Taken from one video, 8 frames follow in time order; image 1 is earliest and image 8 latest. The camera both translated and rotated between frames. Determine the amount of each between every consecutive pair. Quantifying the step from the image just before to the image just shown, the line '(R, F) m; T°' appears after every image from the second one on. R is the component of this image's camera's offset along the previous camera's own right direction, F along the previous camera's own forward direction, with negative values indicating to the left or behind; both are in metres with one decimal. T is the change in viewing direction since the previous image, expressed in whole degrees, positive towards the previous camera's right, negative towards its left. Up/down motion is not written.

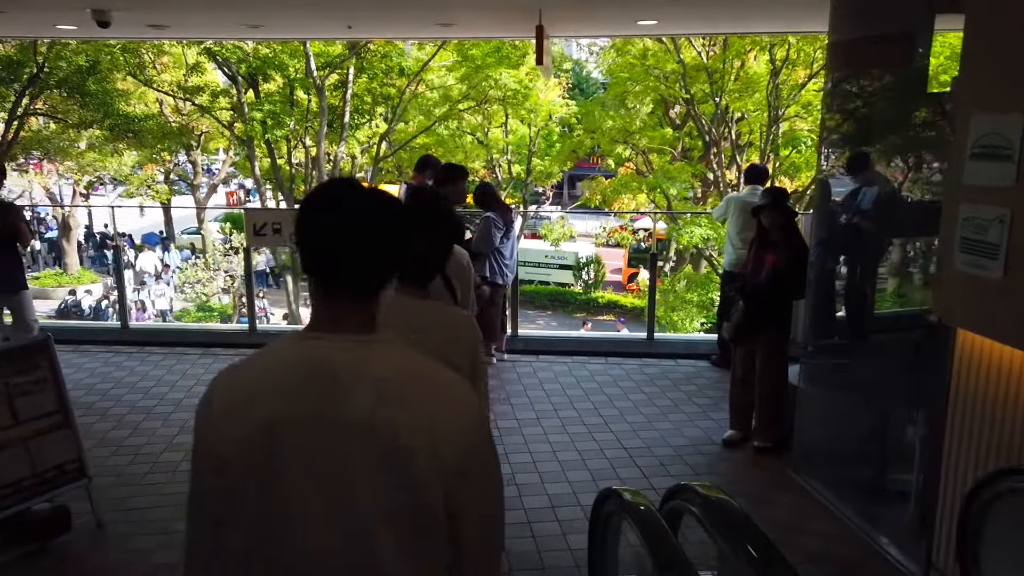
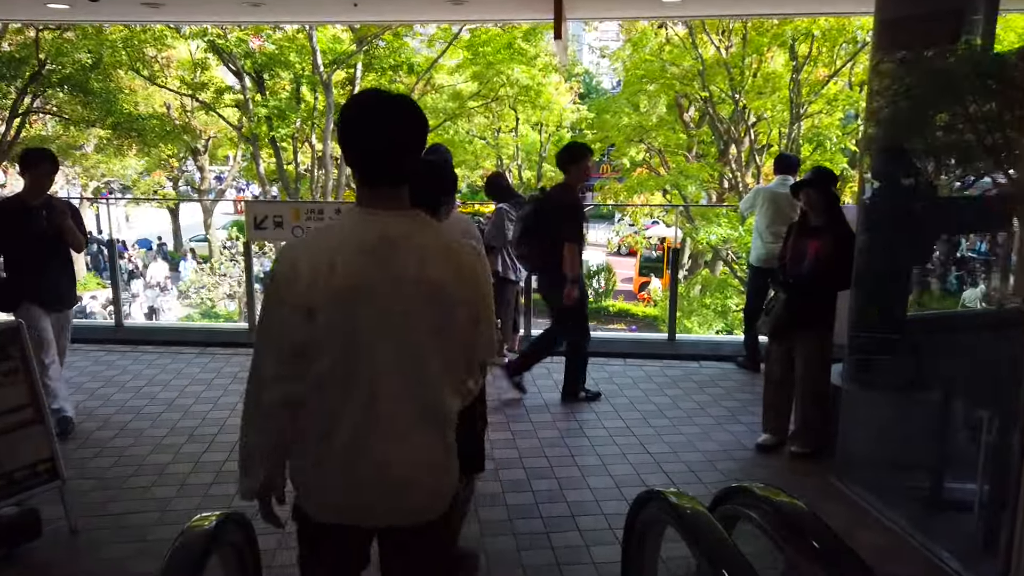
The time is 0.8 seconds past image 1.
(0.0, +0.3) m; -1°
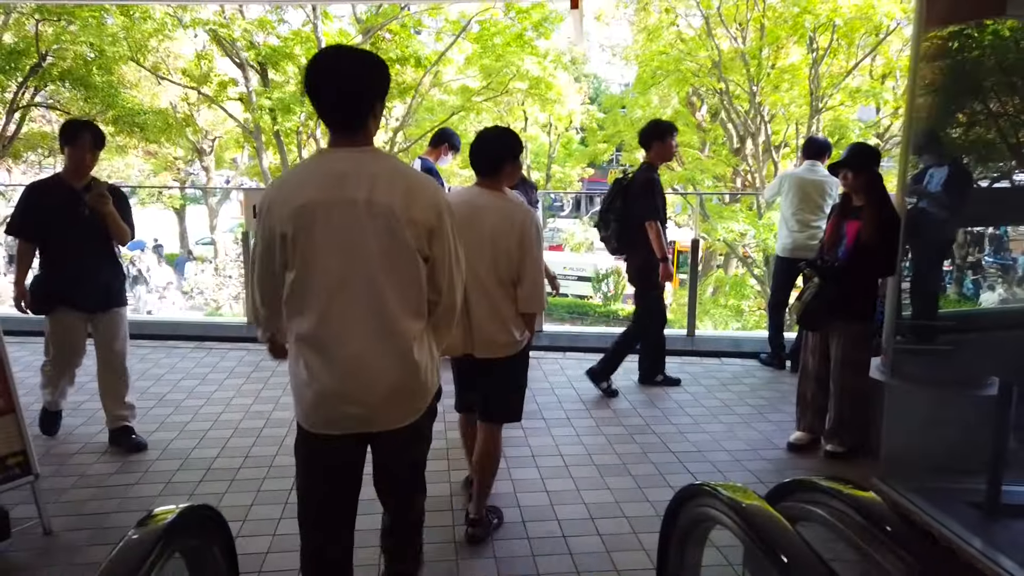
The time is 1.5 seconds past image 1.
(0.0, +0.3) m; -1°
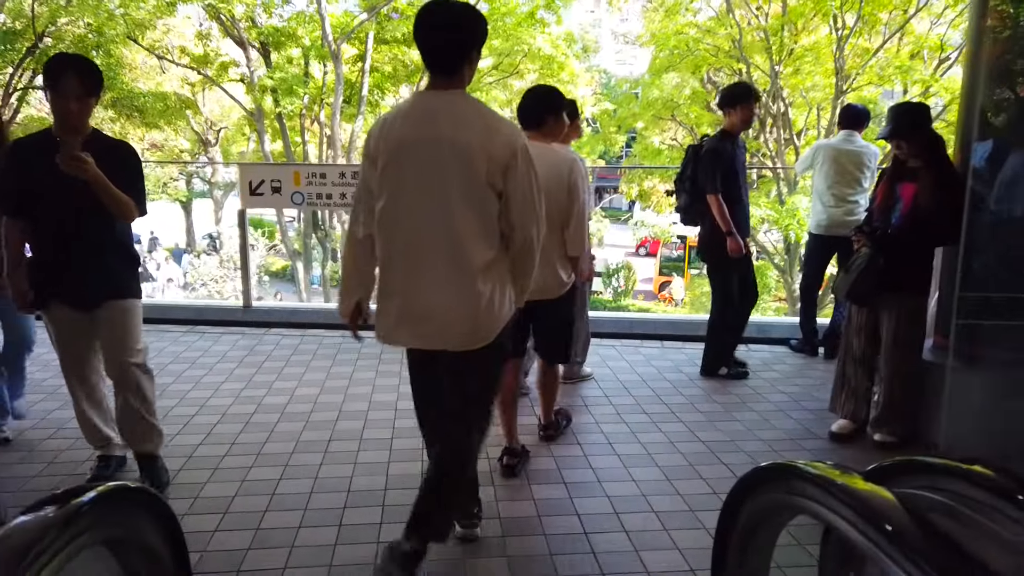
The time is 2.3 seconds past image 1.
(0.0, +0.3) m; -1°
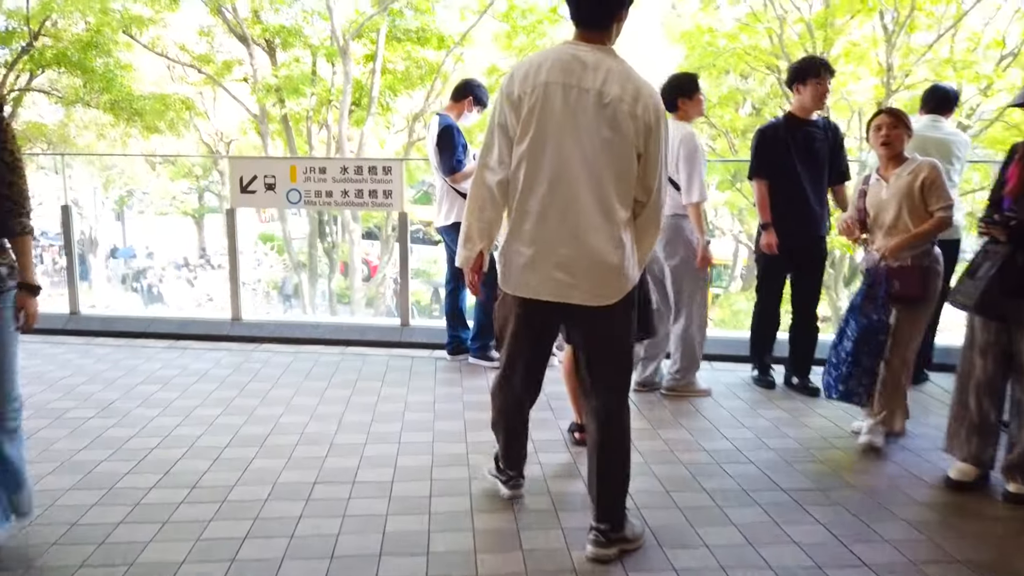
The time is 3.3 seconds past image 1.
(-0.1, +0.7) m; -1°
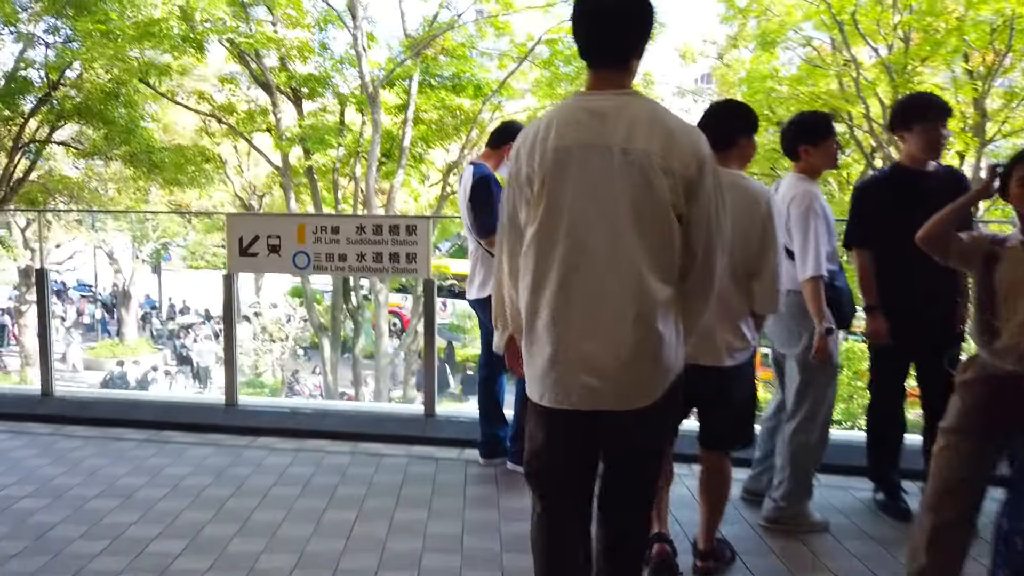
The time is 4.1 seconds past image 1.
(-0.1, +0.8) m; -3°
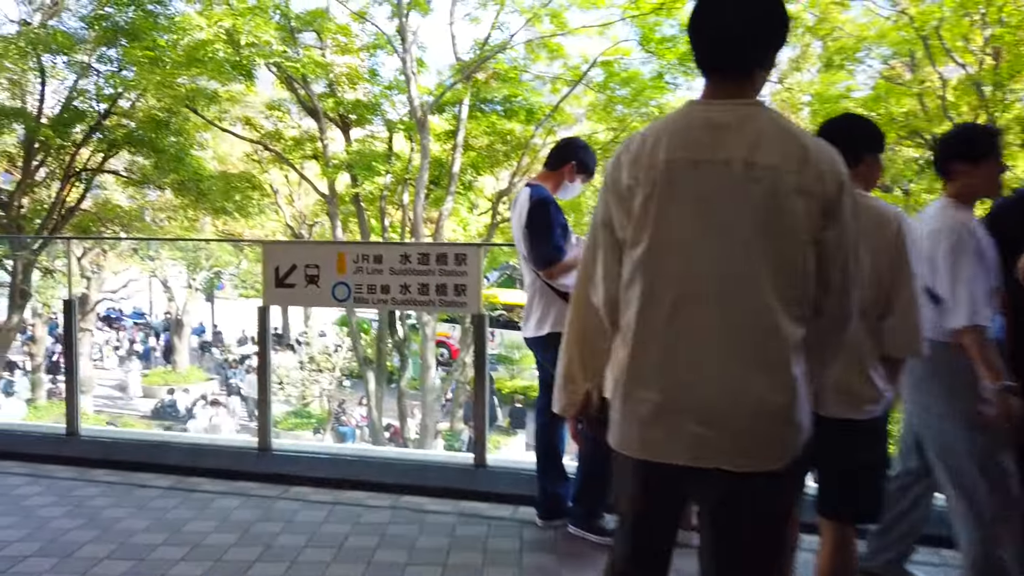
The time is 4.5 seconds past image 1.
(-0.1, +0.4) m; -4°
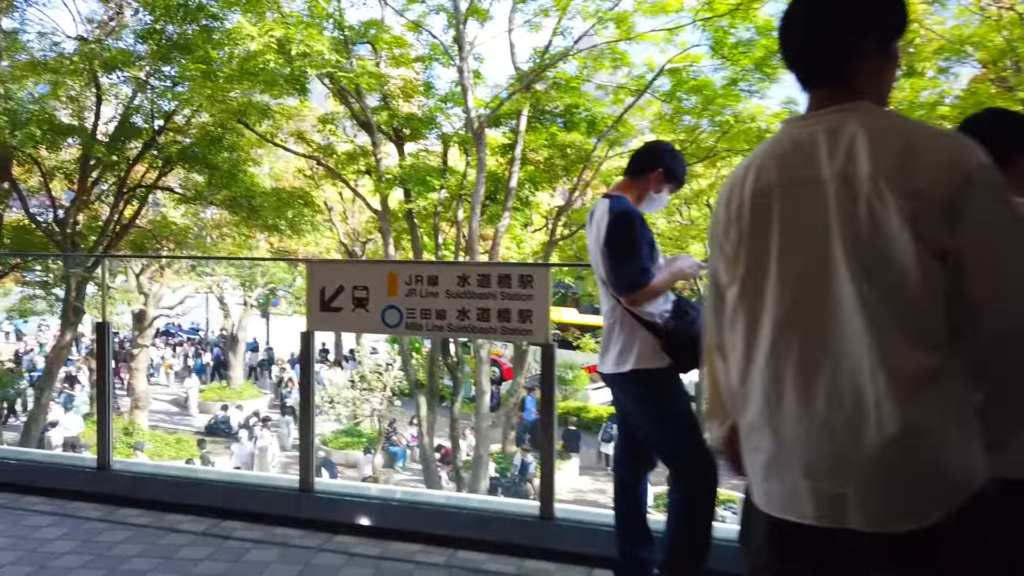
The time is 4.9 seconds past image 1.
(-0.1, +0.4) m; -4°
